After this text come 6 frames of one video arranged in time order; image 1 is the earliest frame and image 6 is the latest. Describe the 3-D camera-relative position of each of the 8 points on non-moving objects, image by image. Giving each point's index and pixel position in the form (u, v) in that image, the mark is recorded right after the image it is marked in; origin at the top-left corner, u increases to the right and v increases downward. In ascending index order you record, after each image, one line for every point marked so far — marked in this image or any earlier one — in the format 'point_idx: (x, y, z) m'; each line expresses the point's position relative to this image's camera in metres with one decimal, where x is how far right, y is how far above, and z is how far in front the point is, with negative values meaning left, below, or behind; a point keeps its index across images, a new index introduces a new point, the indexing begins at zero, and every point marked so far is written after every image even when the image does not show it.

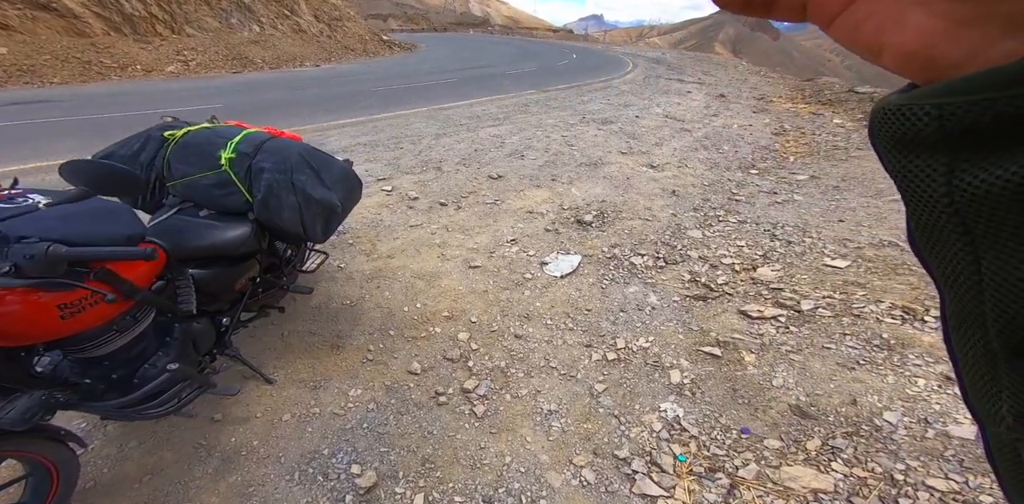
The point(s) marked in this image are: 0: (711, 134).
0: (+3.7, +2.2, +8.0) m
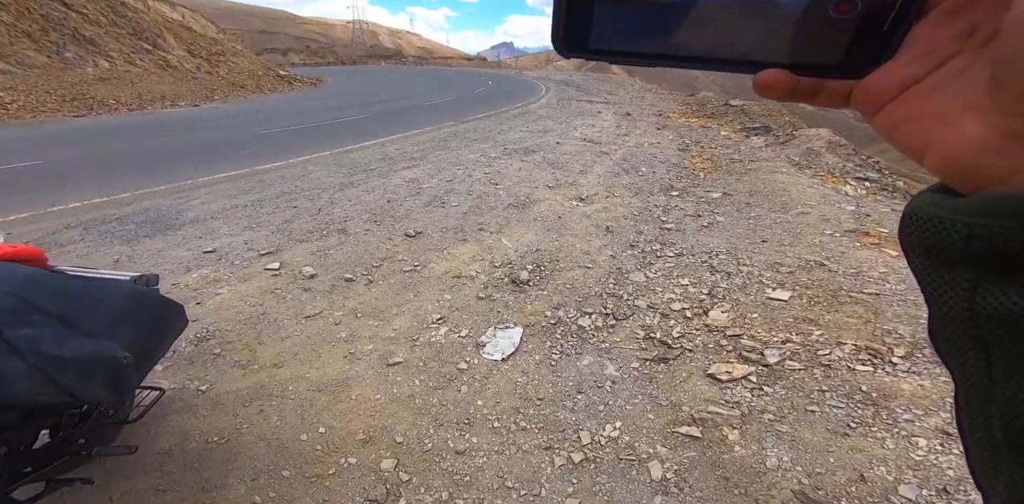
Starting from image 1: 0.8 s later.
0: (+2.0, +1.7, +7.9) m
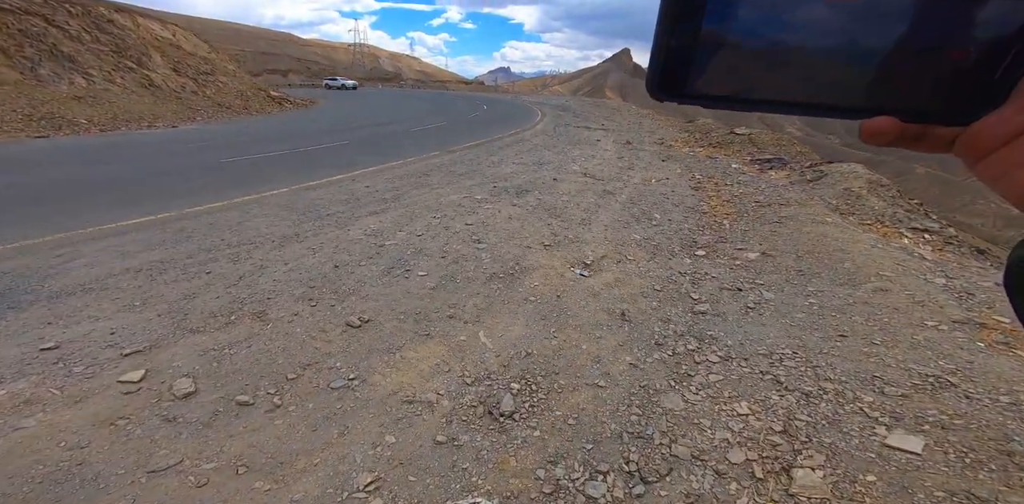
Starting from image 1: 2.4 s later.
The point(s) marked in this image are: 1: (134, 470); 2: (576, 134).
0: (+2.0, +0.8, +6.7) m
1: (-1.8, -1.1, +2.2) m
2: (+2.1, +3.4, +13.0) m
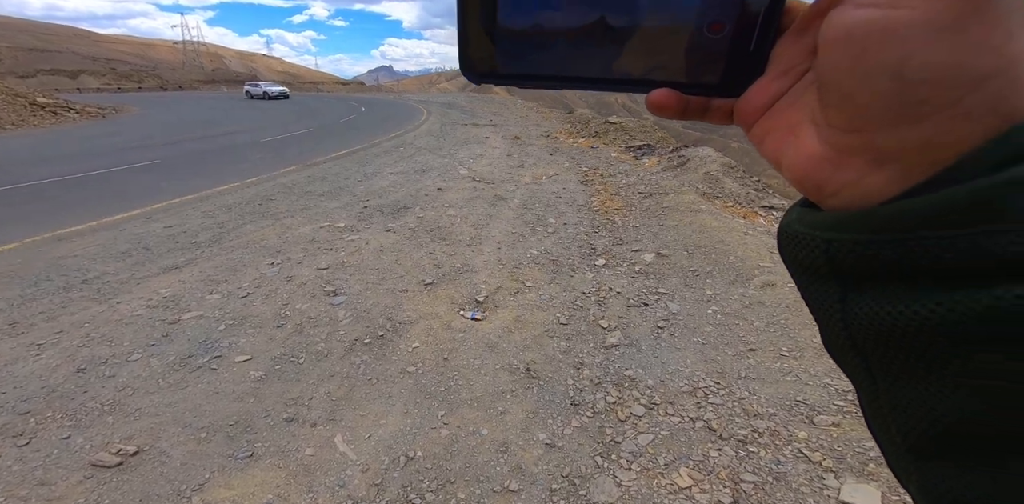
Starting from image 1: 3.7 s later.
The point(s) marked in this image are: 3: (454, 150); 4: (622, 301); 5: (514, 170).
0: (+0.2, +0.6, +6.2) m
1: (-2.1, -1.6, +0.9) m
2: (-1.4, +3.2, +12.3) m
3: (-1.2, +2.2, +9.7) m
4: (+1.0, -0.5, +3.8) m
5: (+0.1, +1.3, +7.8) m
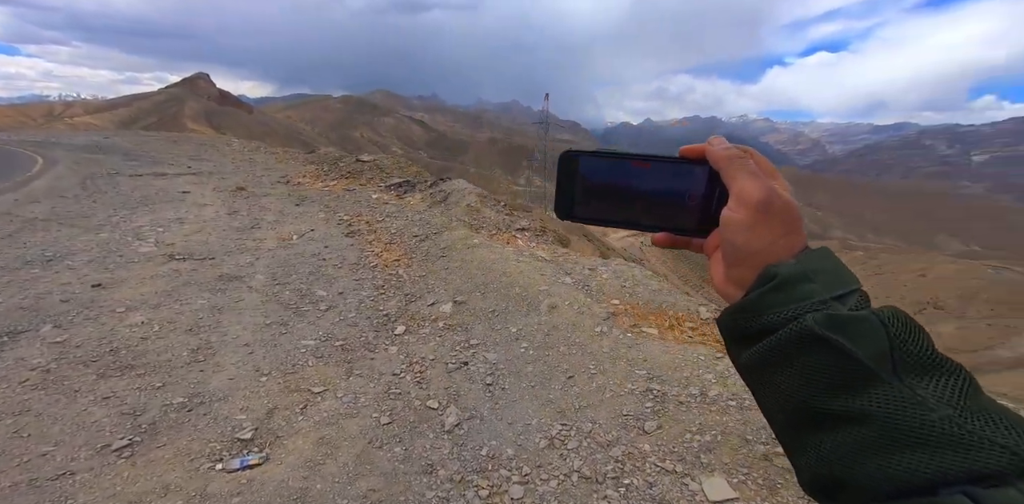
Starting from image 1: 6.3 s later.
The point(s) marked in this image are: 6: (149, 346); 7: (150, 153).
0: (-2.8, -0.2, +4.8) m
1: (-1.1, -2.2, -0.8) m
2: (-8.2, +1.3, +8.7) m
3: (-6.3, +0.6, +6.8) m
4: (-0.6, -0.9, +3.4) m
5: (-4.0, +0.2, +6.1) m
6: (-2.7, -0.6, +3.4) m
7: (-11.0, +3.0, +13.4) m
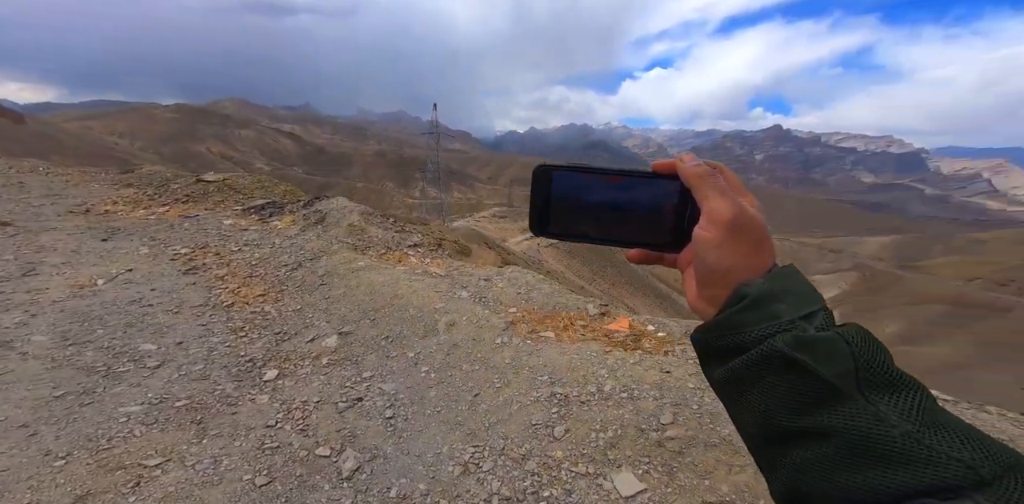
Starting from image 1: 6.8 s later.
0: (-3.7, -0.5, +3.9) m
1: (-0.6, -2.3, -1.2) m
2: (-10.0, +0.6, +6.3) m
3: (-7.7, +0.1, +4.9) m
4: (-1.2, -1.0, +3.0) m
5: (-5.3, -0.1, +4.8) m
6: (-3.3, -0.9, +2.5) m
7: (-14.1, +2.2, +10.0) m
